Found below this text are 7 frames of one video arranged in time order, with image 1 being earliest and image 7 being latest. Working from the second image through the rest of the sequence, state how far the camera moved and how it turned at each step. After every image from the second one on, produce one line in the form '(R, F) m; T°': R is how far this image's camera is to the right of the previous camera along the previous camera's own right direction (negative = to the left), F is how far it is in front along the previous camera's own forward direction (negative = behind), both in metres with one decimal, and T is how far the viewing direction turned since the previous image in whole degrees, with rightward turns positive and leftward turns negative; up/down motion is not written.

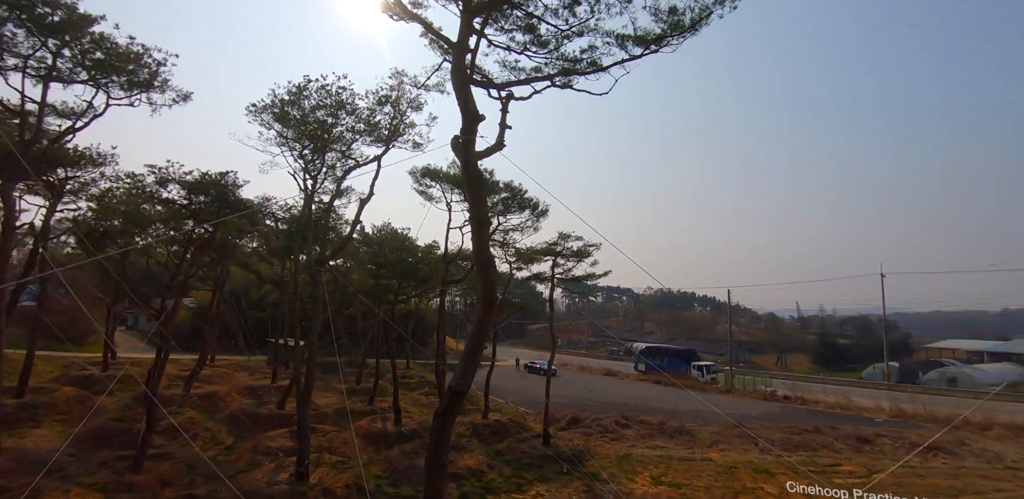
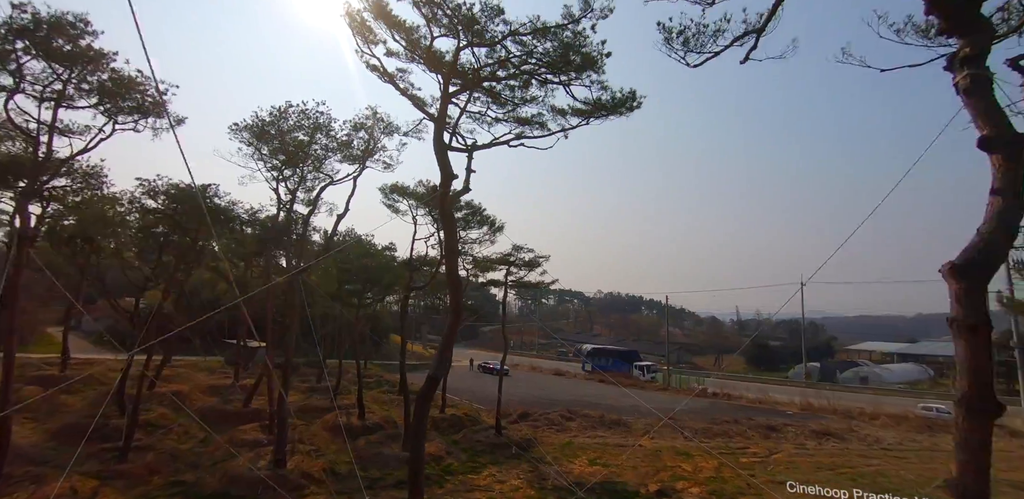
(-0.1, -1.3) m; +5°
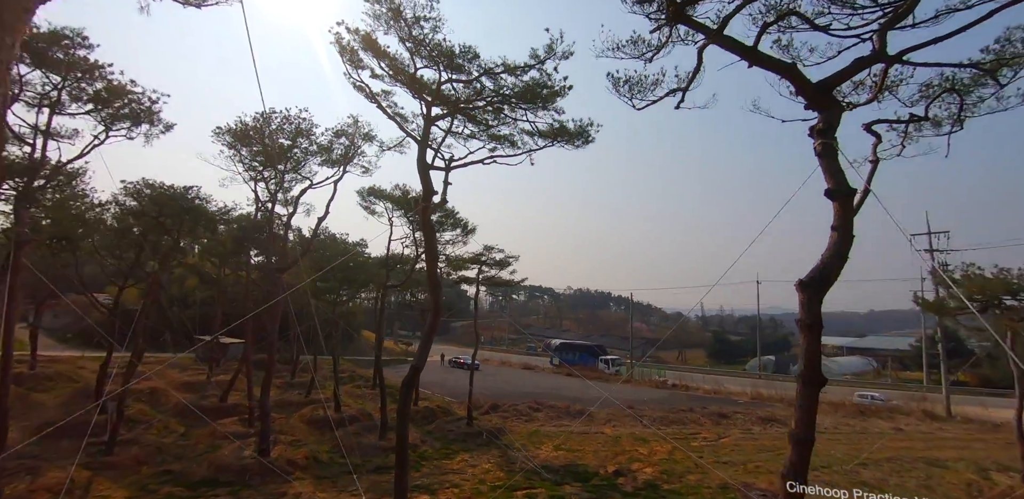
(0.0, -0.7) m; +3°
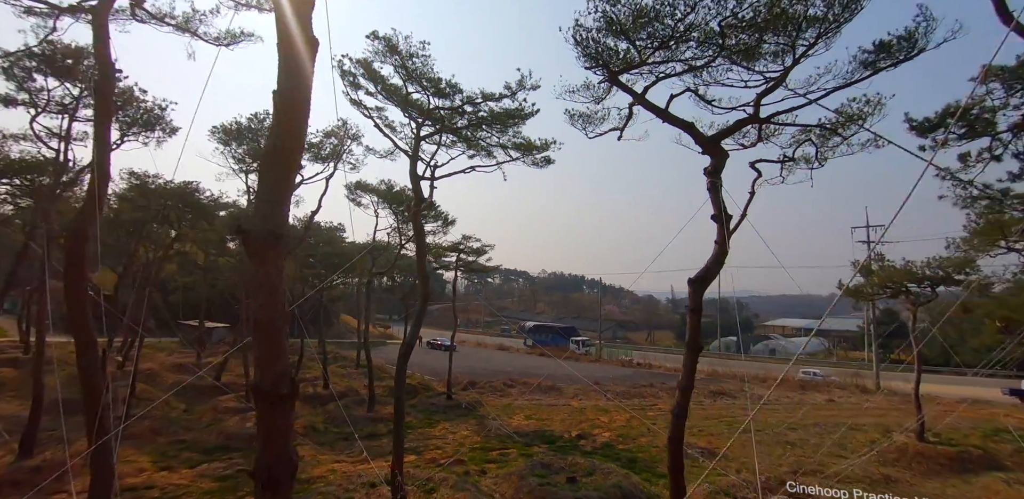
(0.0, -1.2) m; +3°
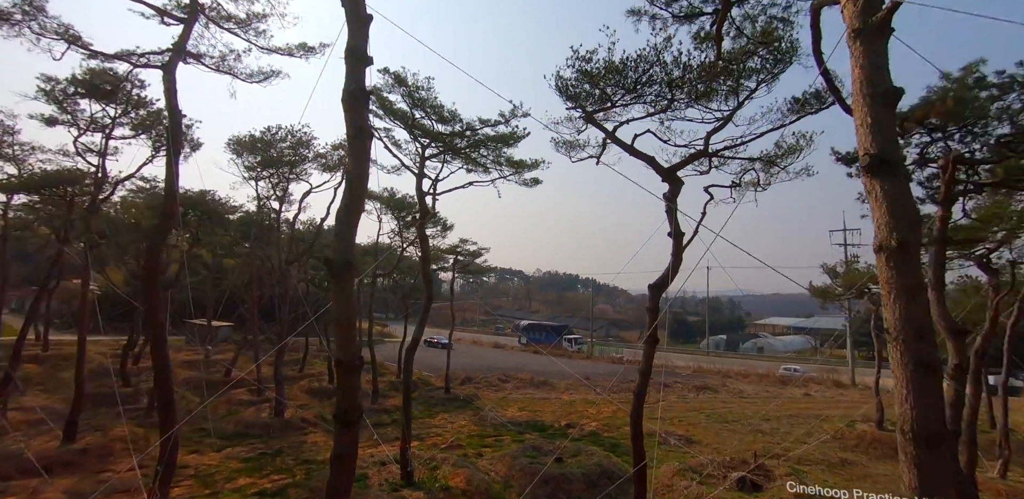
(0.0, -0.9) m; +1°
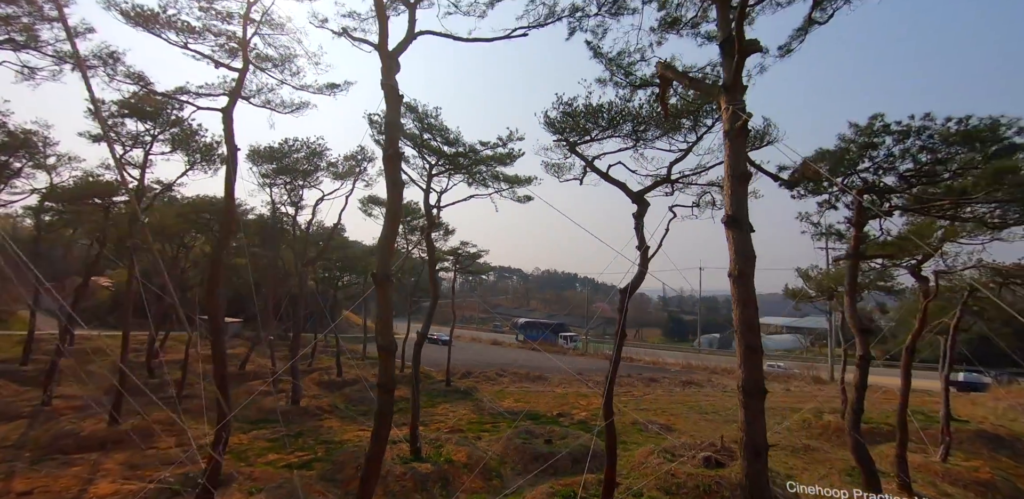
(+0.1, -1.1) m; 0°
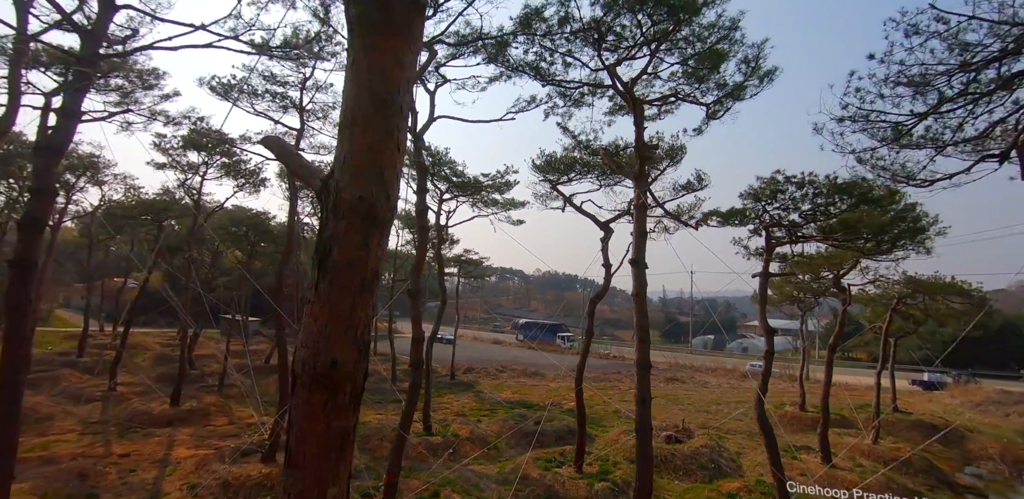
(+0.1, -1.8) m; 0°
